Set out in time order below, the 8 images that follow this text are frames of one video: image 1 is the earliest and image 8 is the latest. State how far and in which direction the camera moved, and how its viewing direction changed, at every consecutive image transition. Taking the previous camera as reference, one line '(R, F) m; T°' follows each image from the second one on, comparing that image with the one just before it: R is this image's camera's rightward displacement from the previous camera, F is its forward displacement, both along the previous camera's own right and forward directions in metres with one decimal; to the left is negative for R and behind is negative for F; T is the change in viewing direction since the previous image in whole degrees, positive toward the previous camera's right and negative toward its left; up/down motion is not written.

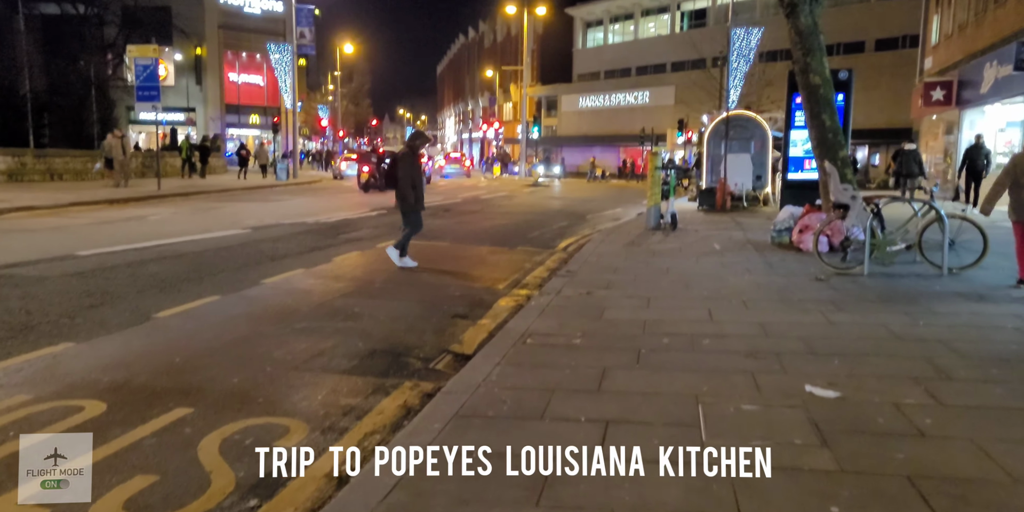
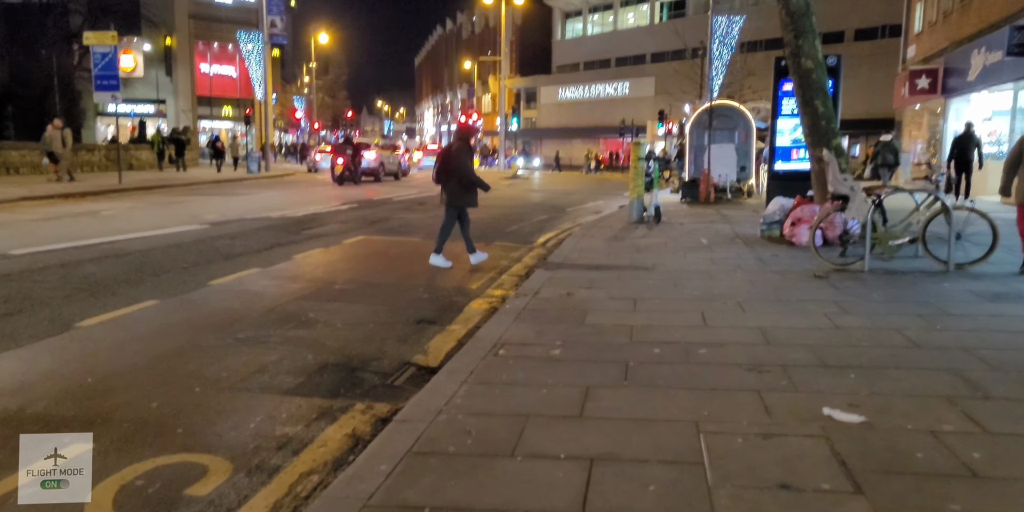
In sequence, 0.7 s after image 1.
(+0.1, +0.7) m; +1°
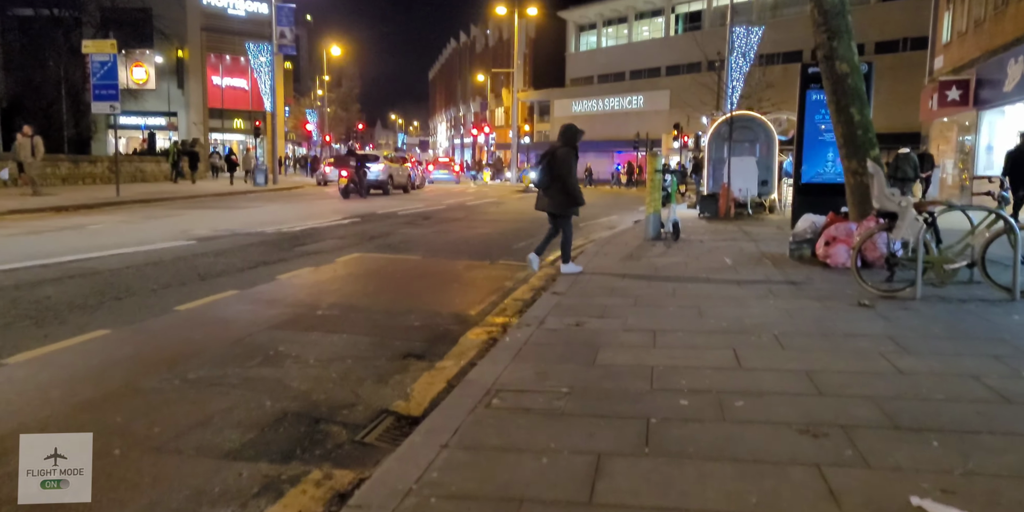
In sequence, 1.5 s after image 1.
(+0.1, +0.9) m; -1°
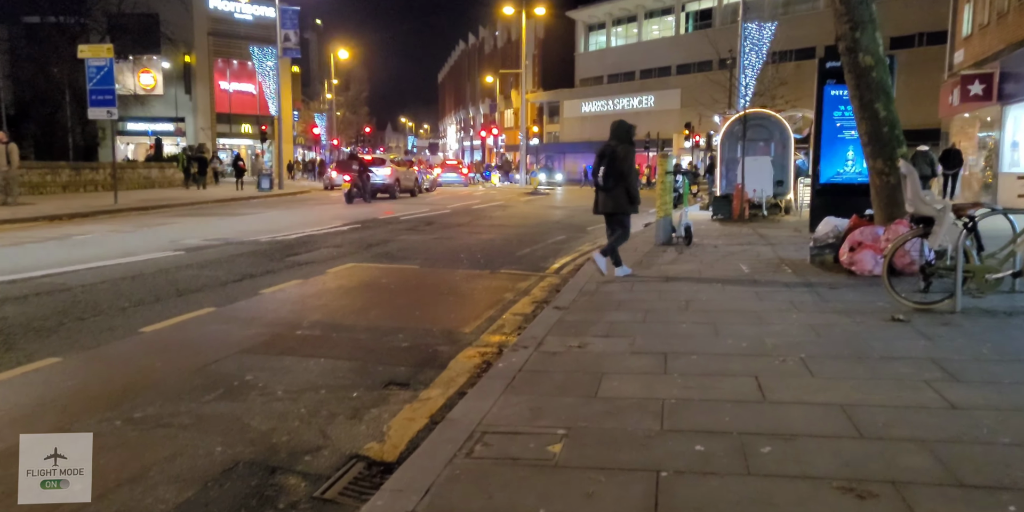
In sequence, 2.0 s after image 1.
(+0.1, +0.7) m; -1°
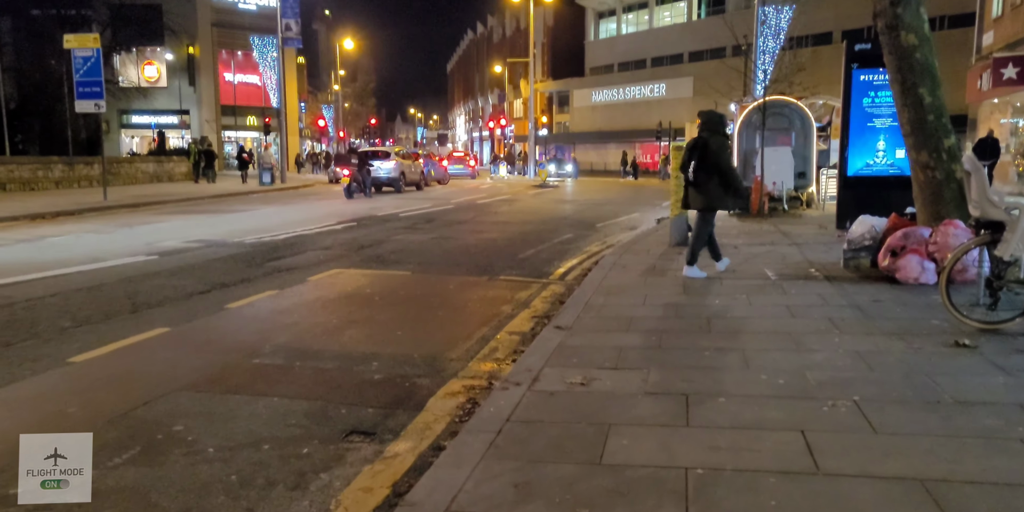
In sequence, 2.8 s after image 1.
(+0.1, +1.0) m; -1°
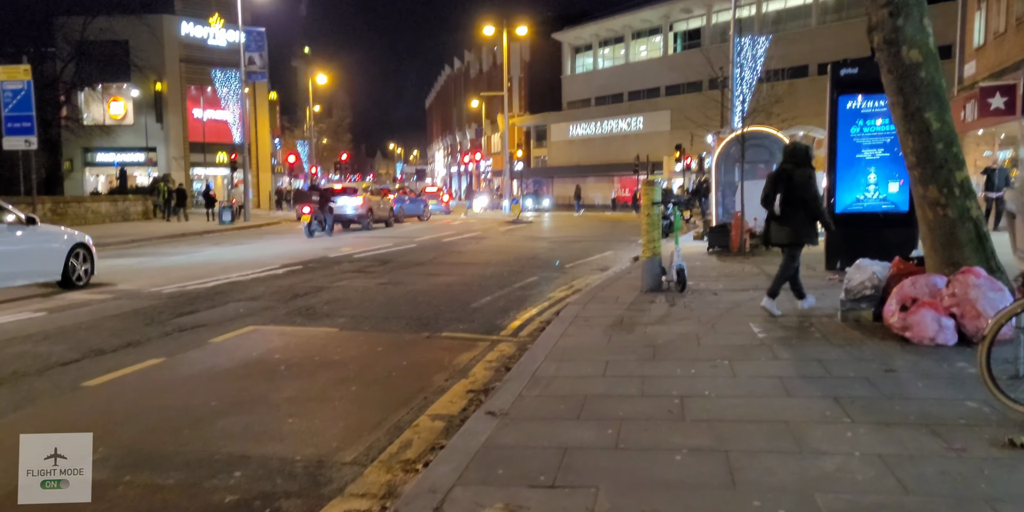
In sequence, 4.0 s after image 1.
(+0.4, +1.4) m; +1°
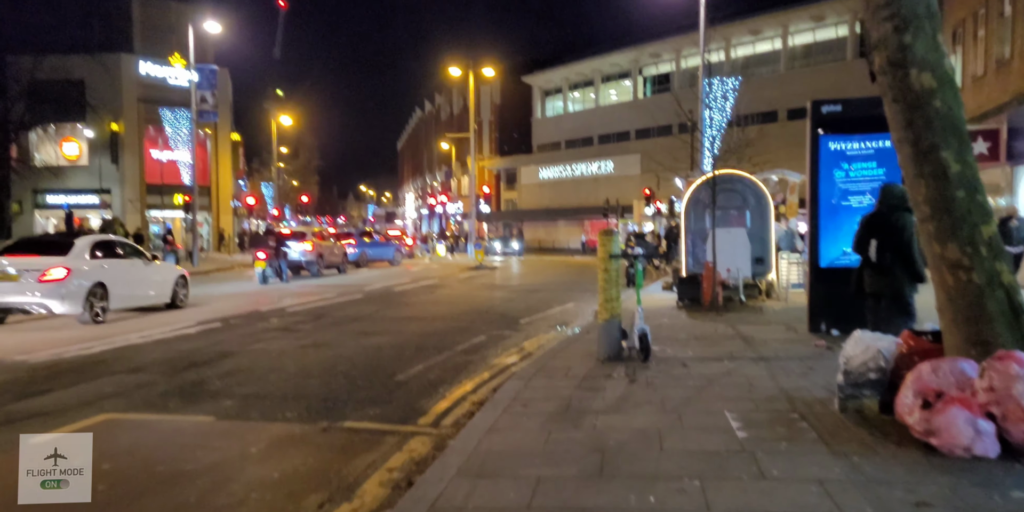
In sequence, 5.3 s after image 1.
(+0.5, +1.6) m; +2°
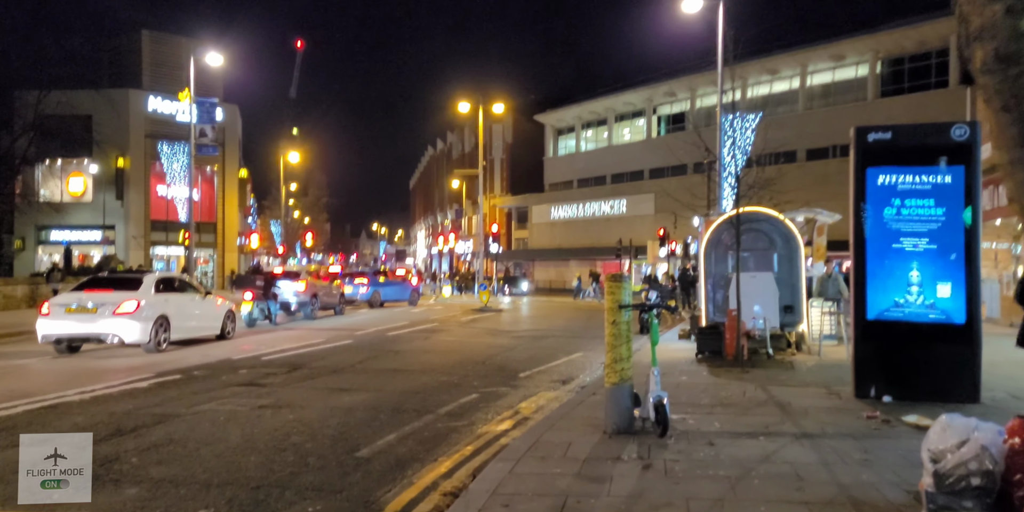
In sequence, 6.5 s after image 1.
(+0.2, +1.6) m; -1°
